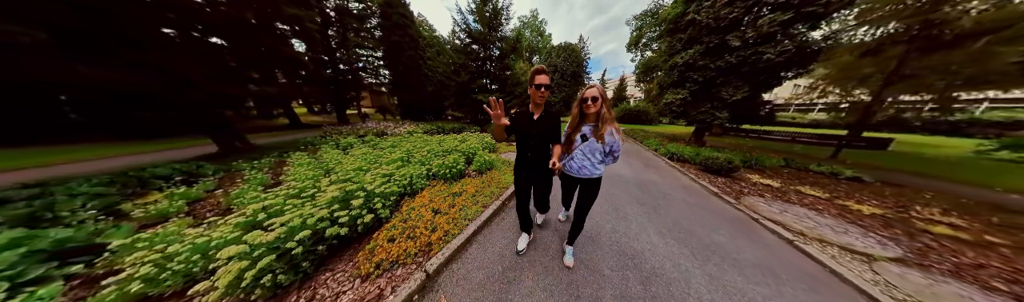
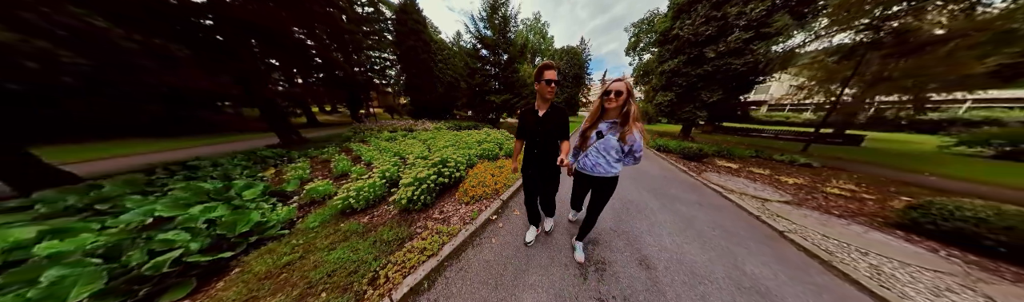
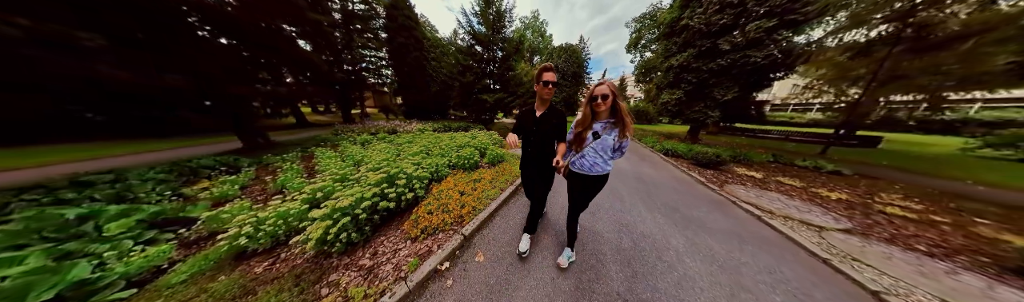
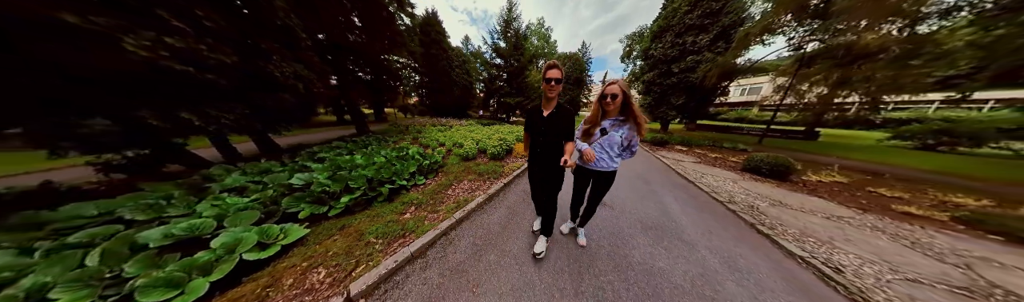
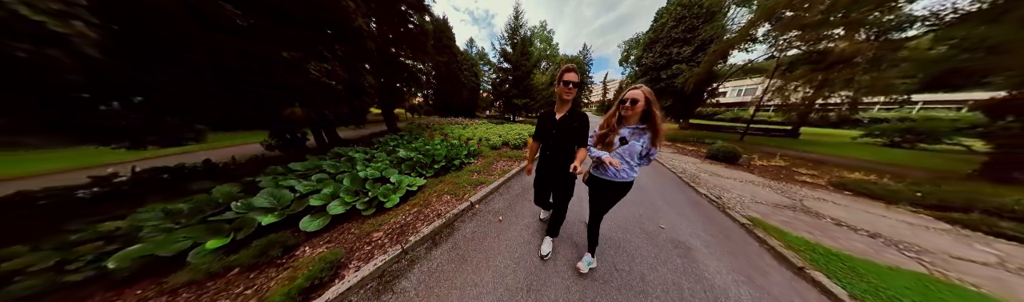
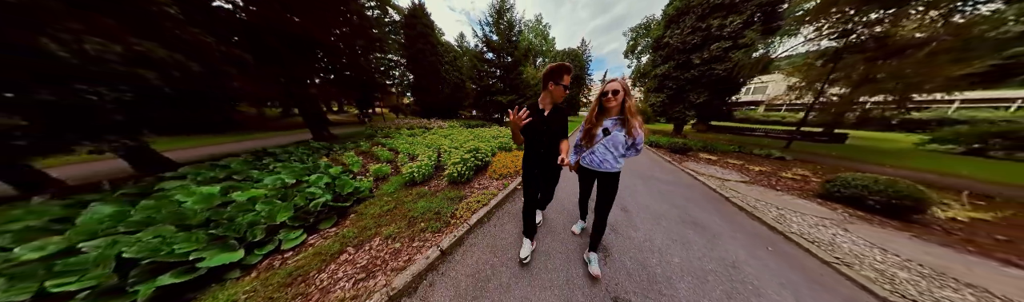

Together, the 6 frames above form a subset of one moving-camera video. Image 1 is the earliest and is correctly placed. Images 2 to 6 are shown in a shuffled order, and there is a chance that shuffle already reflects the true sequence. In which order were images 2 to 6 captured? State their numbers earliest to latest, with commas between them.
3, 2, 6, 4, 5
